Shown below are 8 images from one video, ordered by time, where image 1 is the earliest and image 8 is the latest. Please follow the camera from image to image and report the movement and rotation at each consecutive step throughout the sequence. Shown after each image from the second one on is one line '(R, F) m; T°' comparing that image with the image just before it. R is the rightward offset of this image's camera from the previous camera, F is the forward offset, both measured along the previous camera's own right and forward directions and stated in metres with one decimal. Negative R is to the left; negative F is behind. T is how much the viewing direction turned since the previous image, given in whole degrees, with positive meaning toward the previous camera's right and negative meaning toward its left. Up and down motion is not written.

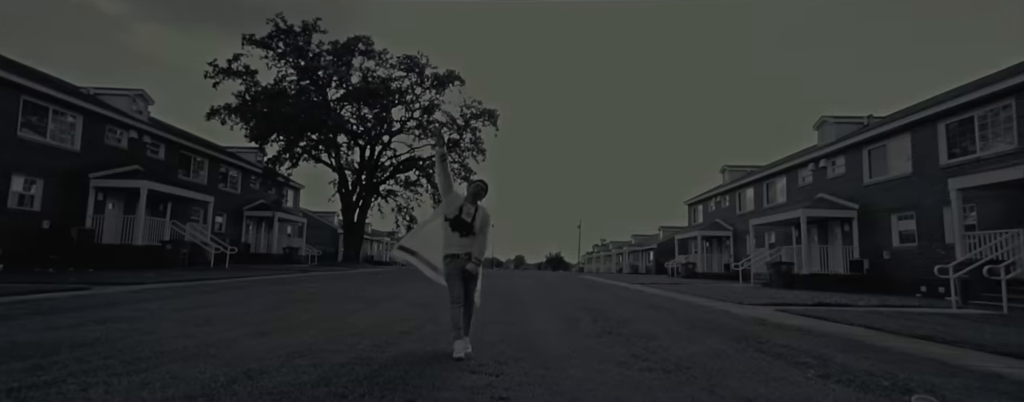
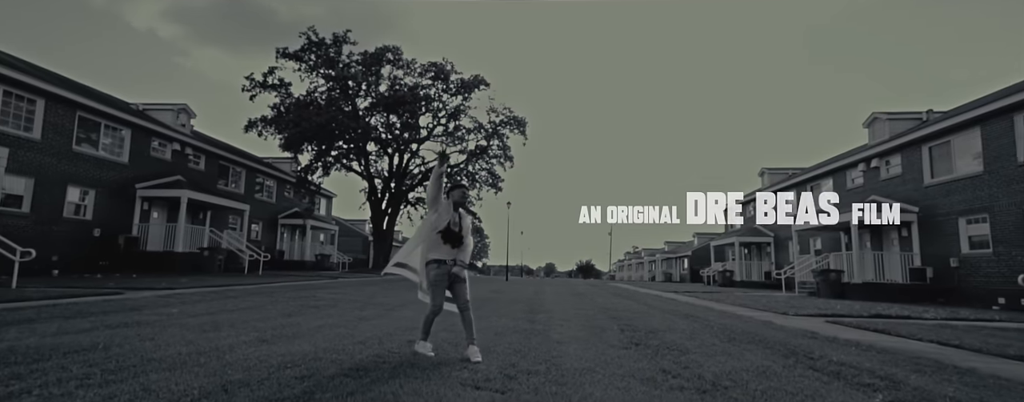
(+0.1, +0.3) m; -4°
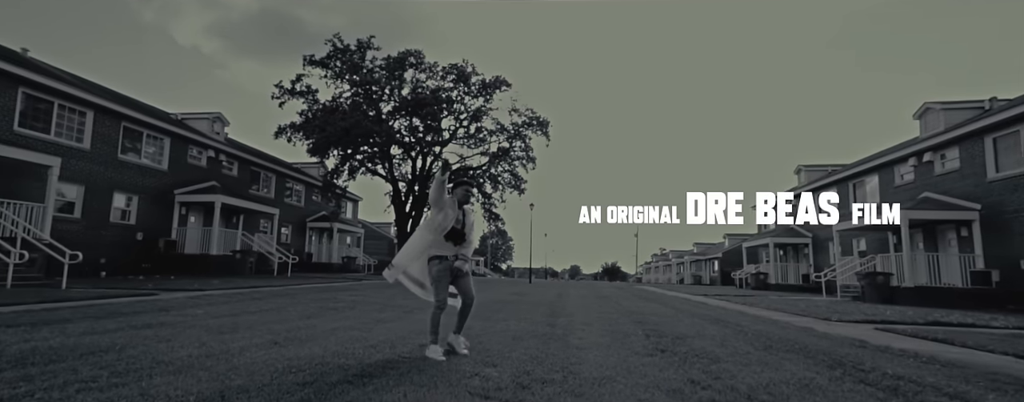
(+0.1, +0.2) m; -3°
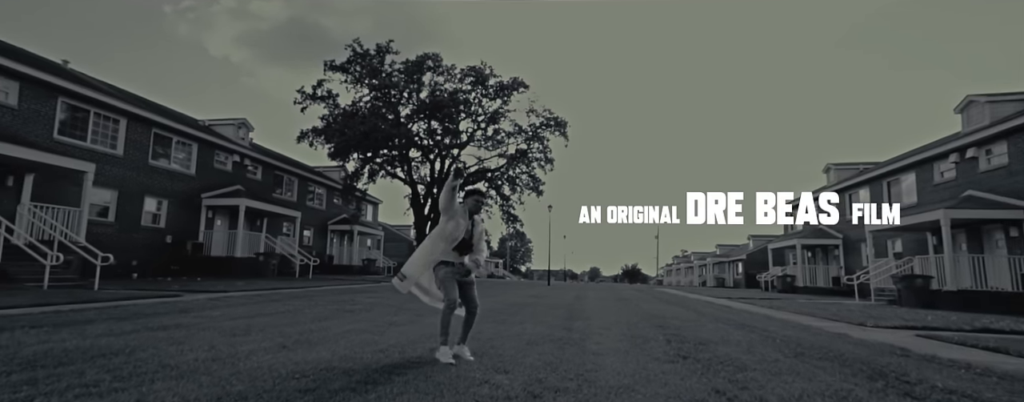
(0.0, +0.1) m; -2°
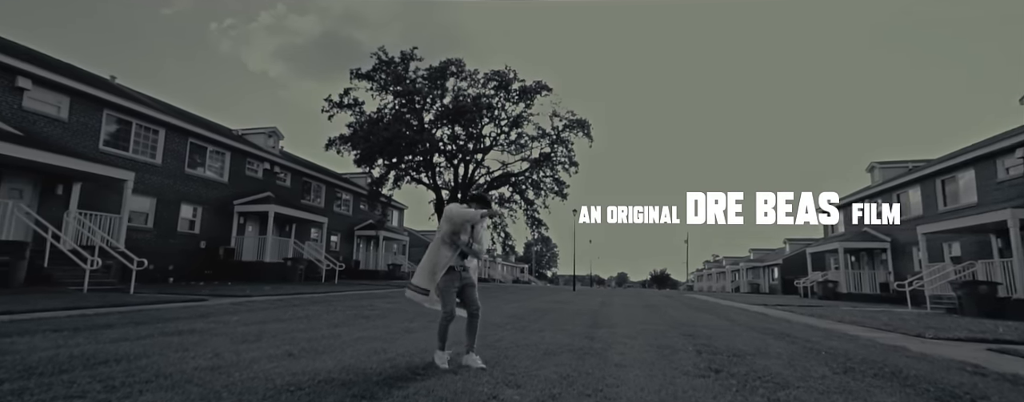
(+0.1, +0.2) m; -3°
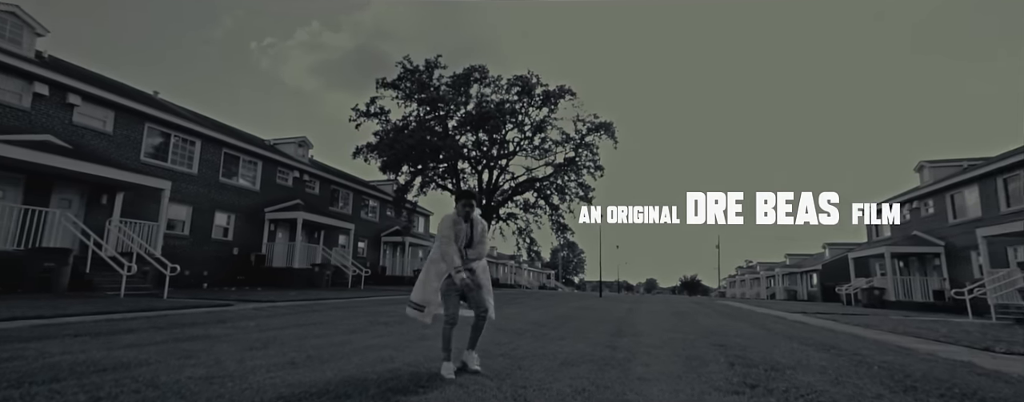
(+0.1, +0.2) m; -3°
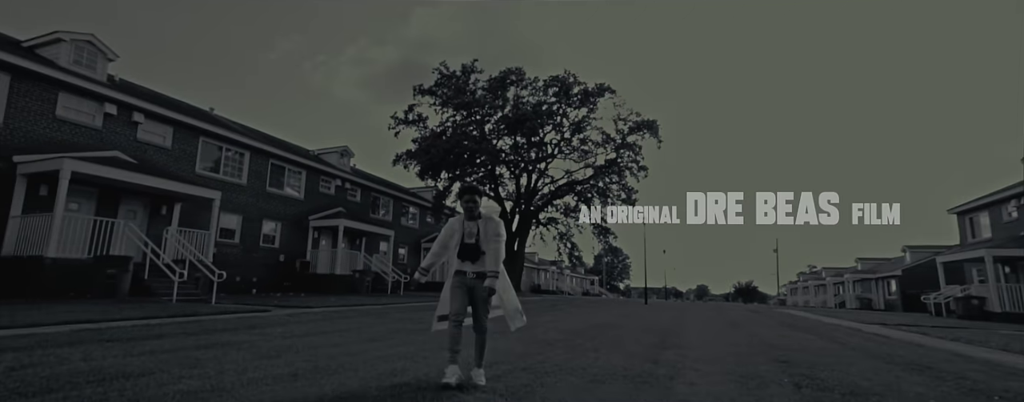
(+0.1, +0.4) m; -5°
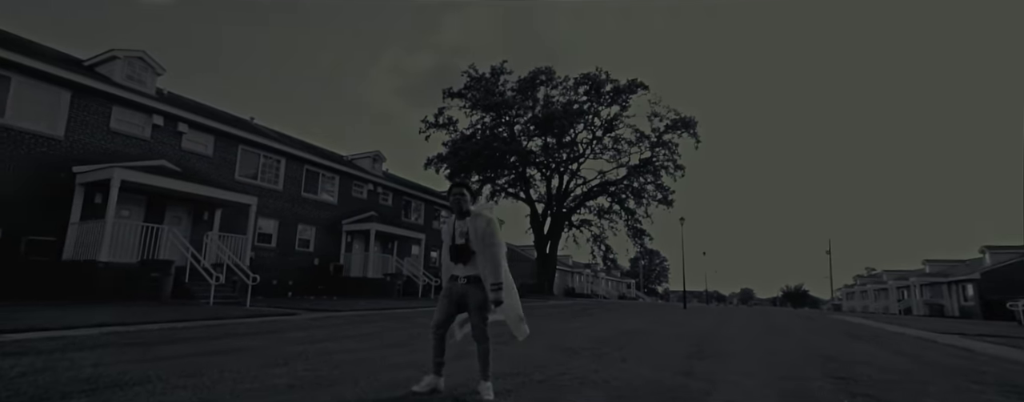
(+0.1, +0.3) m; -4°
